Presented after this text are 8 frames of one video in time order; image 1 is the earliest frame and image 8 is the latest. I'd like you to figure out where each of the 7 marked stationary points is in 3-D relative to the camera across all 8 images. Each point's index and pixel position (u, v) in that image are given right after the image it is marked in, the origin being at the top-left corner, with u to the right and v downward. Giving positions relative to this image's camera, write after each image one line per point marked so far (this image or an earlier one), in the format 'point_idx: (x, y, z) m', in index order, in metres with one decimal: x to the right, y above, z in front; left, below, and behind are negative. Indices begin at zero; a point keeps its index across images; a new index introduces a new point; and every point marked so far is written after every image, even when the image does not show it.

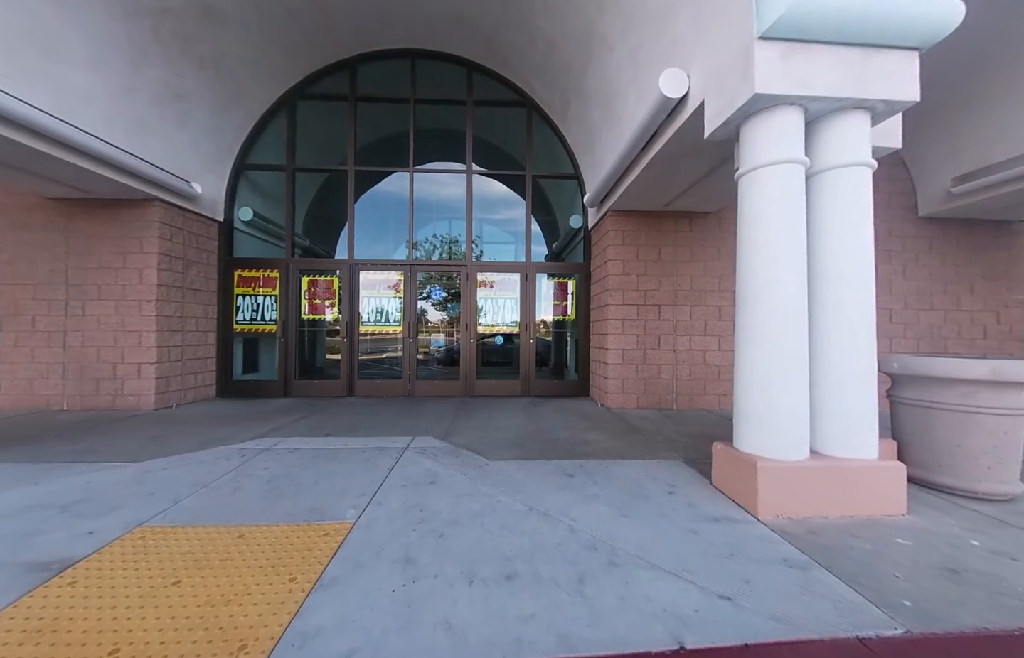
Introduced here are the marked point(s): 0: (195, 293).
0: (-6.3, +0.7, +6.7) m
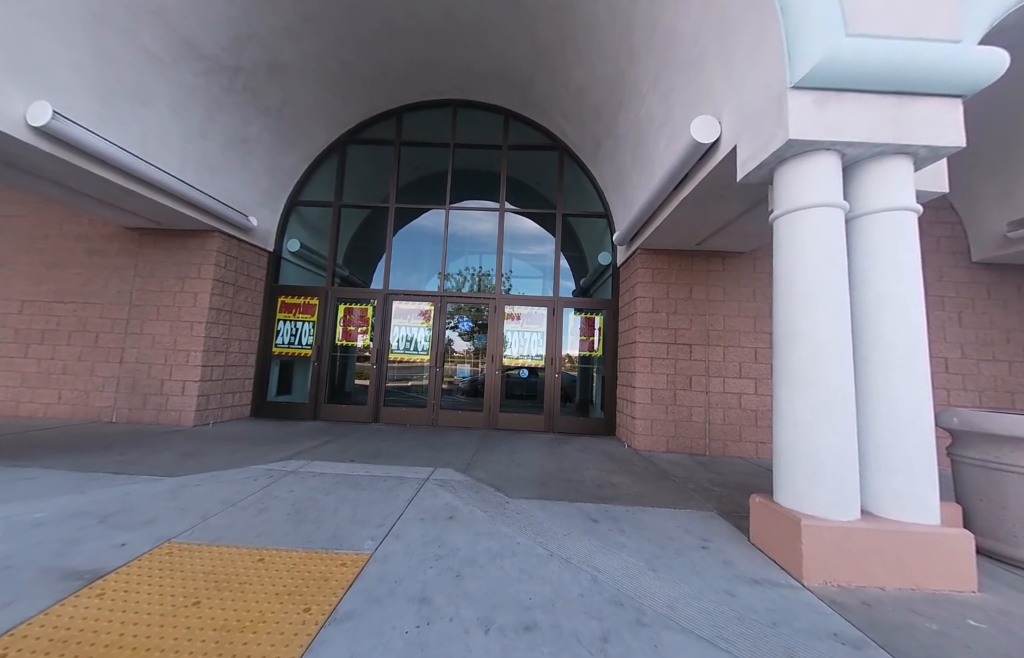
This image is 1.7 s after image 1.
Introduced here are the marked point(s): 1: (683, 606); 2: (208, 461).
0: (-5.8, +0.3, +7.2) m
1: (+1.1, -1.7, +2.1) m
2: (-3.9, -1.7, +4.4) m
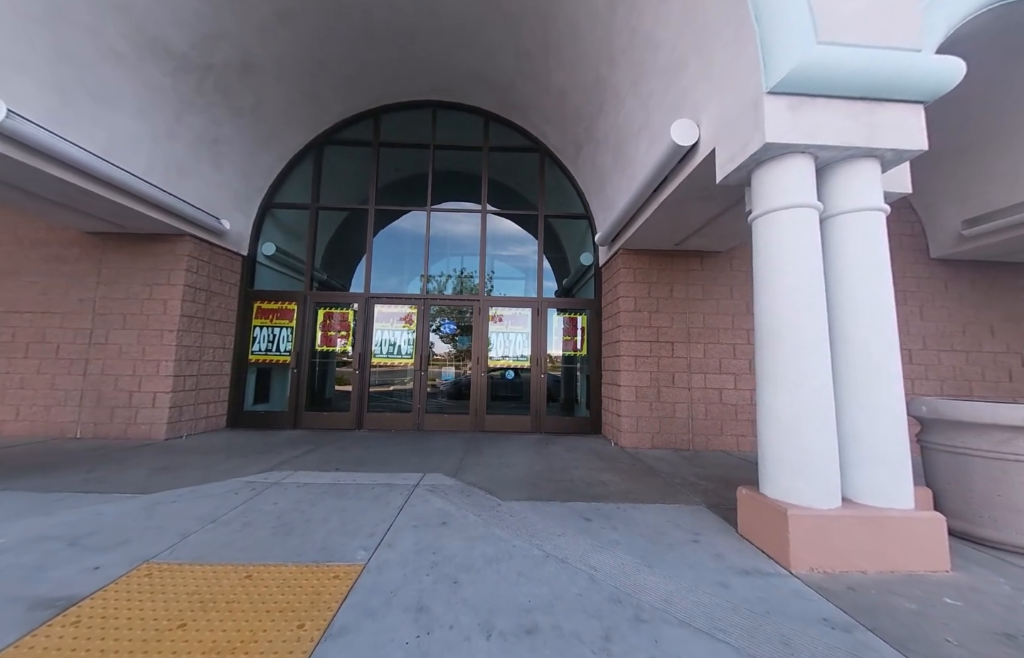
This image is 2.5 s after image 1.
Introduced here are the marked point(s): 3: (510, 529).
0: (-6.1, +0.1, +6.9) m
1: (+1.1, -1.7, +2.1) m
2: (-4.1, -1.8, +4.2) m
3: (0.0, -1.8, +3.0) m
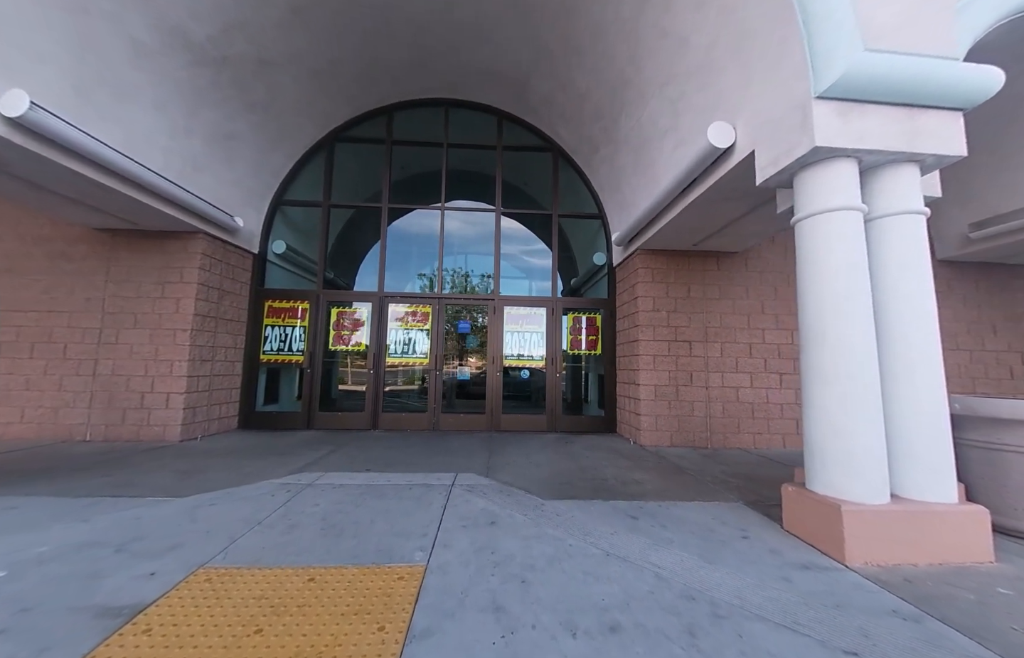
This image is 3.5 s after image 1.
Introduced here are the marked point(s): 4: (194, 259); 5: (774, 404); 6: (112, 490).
0: (-5.7, +0.1, +6.8) m
1: (+1.5, -1.7, +2.2) m
2: (-3.6, -1.8, +4.1) m
3: (+0.4, -1.8, +3.0) m
4: (-5.8, +1.3, +6.1) m
5: (+4.9, -1.4, +6.2) m
6: (-4.4, -1.8, +3.8) m
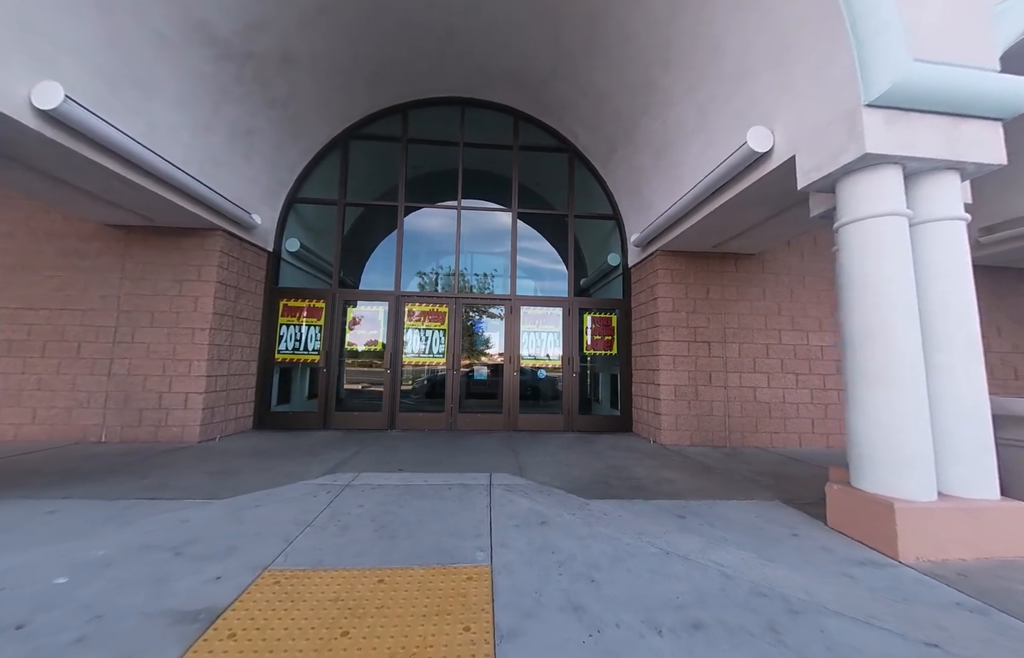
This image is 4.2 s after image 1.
0: (-5.3, +0.2, +6.7) m
1: (+2.0, -1.7, +2.2) m
2: (-3.2, -1.8, +4.0) m
3: (+0.9, -1.8, +3.0) m
4: (-5.4, +1.3, +6.0) m
5: (+5.3, -1.4, +6.4) m
6: (-4.0, -1.8, +3.7) m
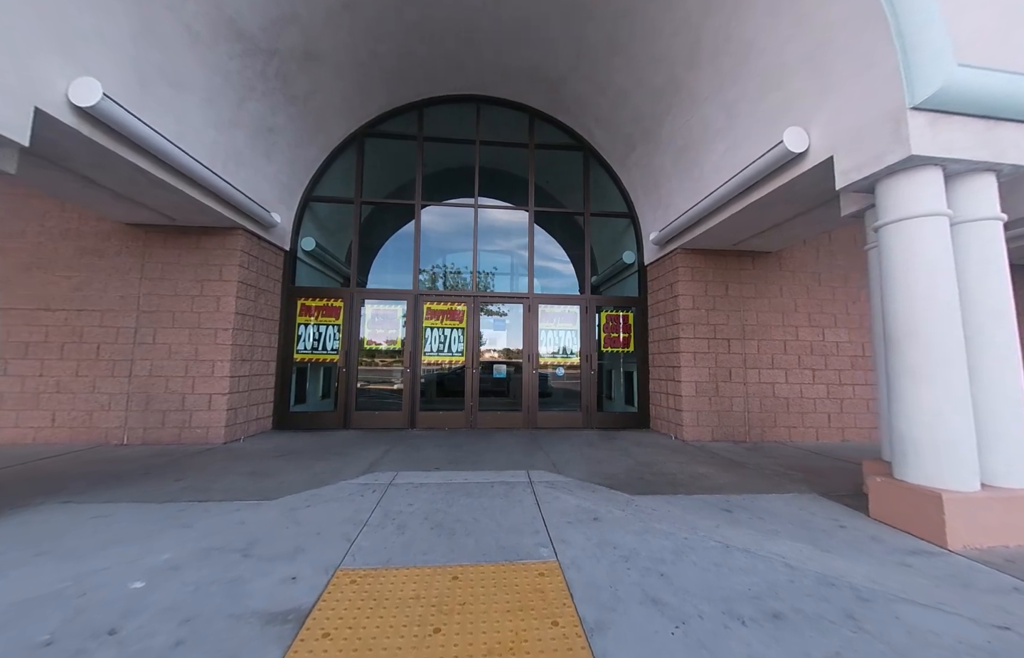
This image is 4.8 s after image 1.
0: (-4.9, +0.2, +6.6) m
1: (+2.5, -1.7, +2.3) m
2: (-2.7, -1.8, +4.0) m
3: (+1.4, -1.8, +3.1) m
4: (-4.9, +1.3, +6.0) m
5: (+5.7, -1.3, +6.5) m
6: (-3.5, -1.8, +3.7) m
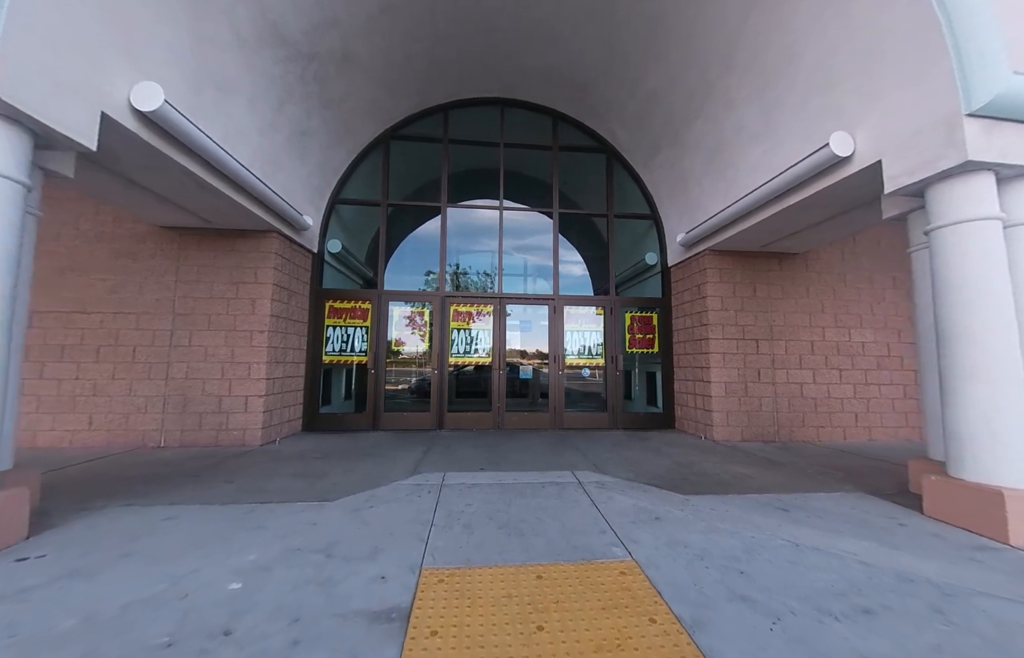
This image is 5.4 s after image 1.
0: (-4.3, +0.1, +6.7) m
1: (+3.1, -1.7, +2.4) m
2: (-2.1, -1.9, +4.1) m
3: (+2.0, -1.8, +3.2) m
4: (-4.4, +1.2, +6.0) m
5: (+6.3, -1.4, +6.6) m
6: (-2.9, -1.8, +3.7) m
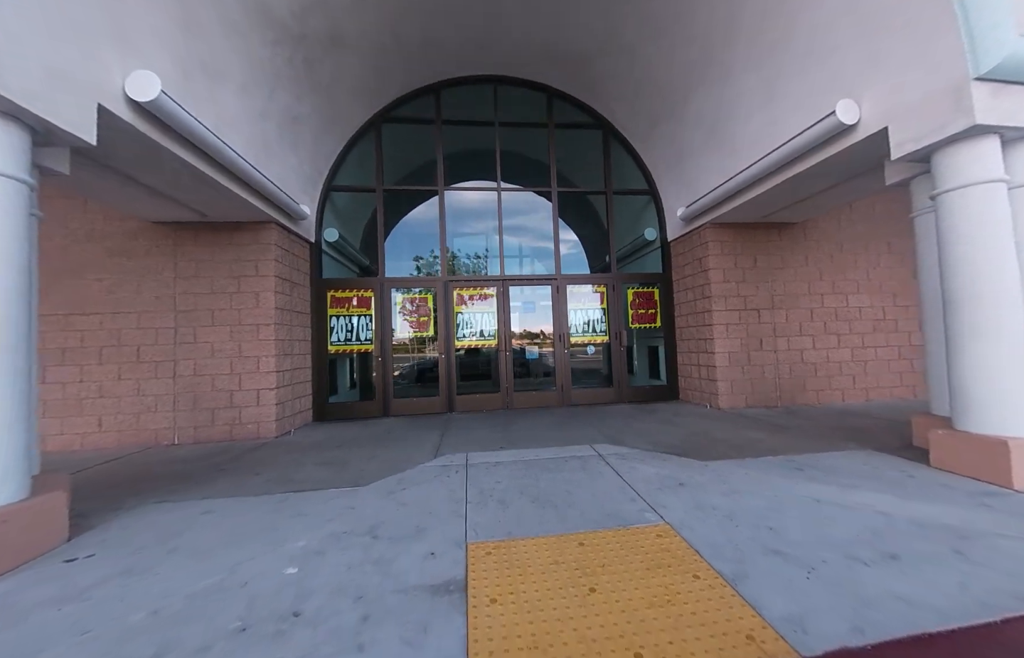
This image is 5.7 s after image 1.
0: (-4.2, +0.3, +6.6) m
1: (+3.4, -1.4, +2.5) m
2: (-1.8, -1.7, +4.2) m
3: (+2.3, -1.5, +3.3) m
4: (-4.3, +1.4, +5.9) m
5: (+6.5, -0.7, +6.8) m
6: (-2.6, -1.8, +3.8) m
